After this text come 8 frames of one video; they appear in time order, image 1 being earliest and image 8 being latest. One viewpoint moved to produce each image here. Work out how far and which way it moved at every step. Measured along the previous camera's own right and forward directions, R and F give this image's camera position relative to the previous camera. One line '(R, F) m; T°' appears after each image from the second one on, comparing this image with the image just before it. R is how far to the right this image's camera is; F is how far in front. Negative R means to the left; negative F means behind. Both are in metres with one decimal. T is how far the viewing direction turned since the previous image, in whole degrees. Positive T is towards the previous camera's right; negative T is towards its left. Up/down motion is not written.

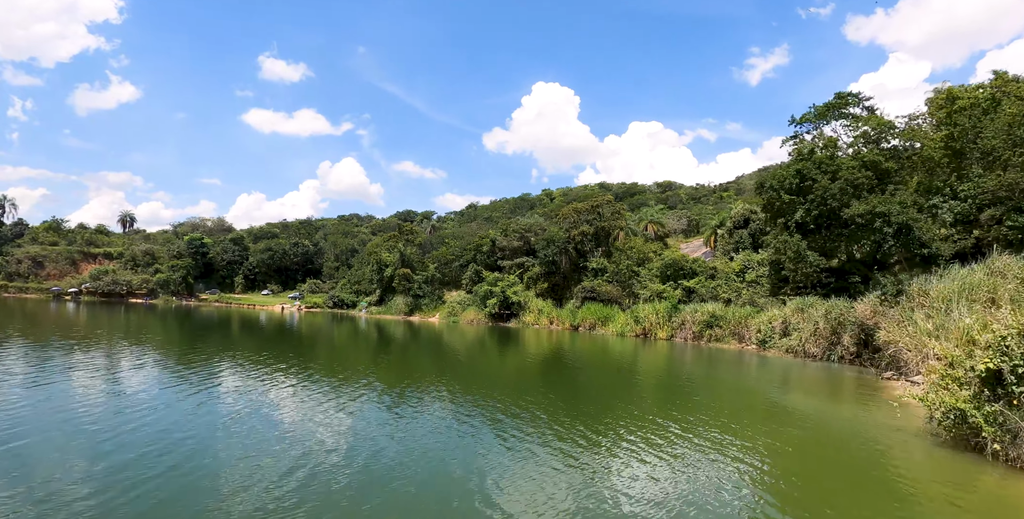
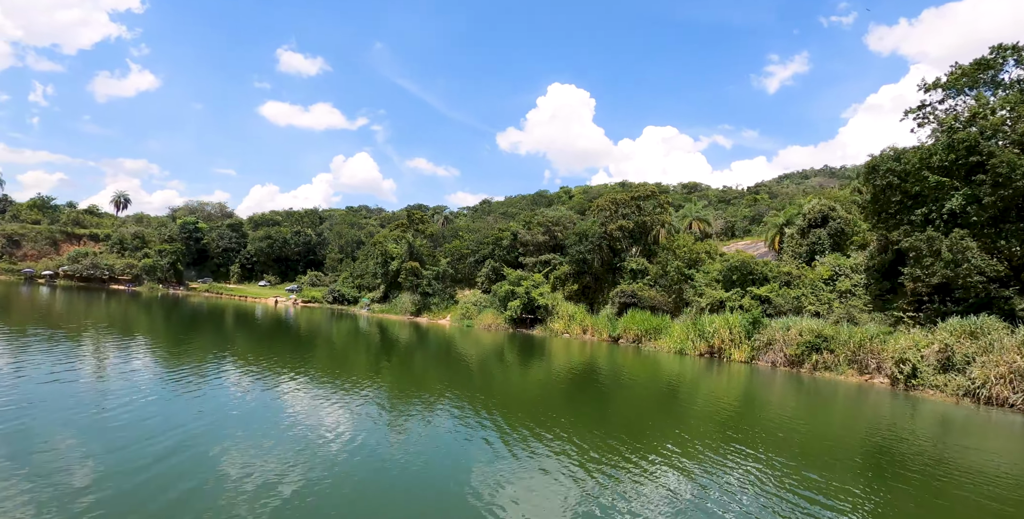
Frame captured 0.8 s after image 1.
(-1.4, +7.7) m; -1°
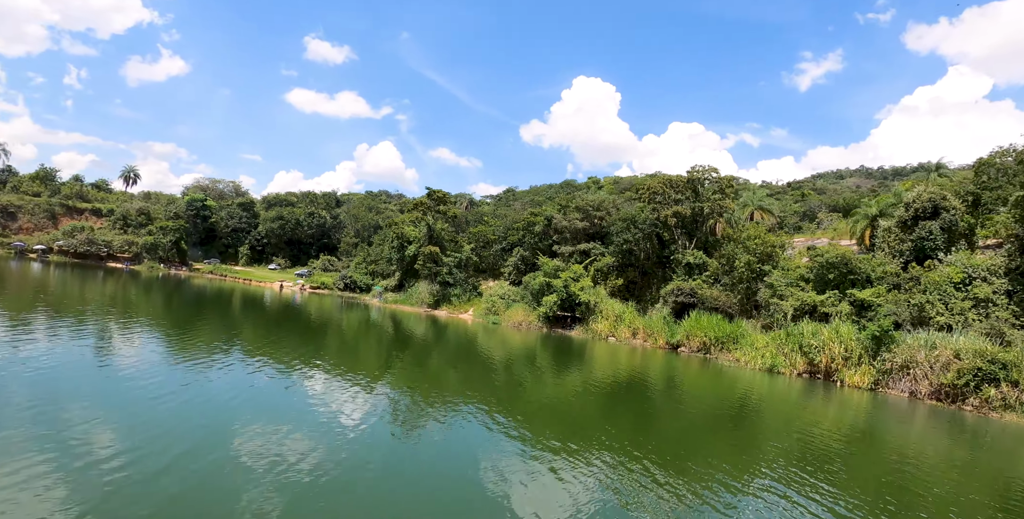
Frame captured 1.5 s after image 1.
(-1.1, +6.5) m; -2°
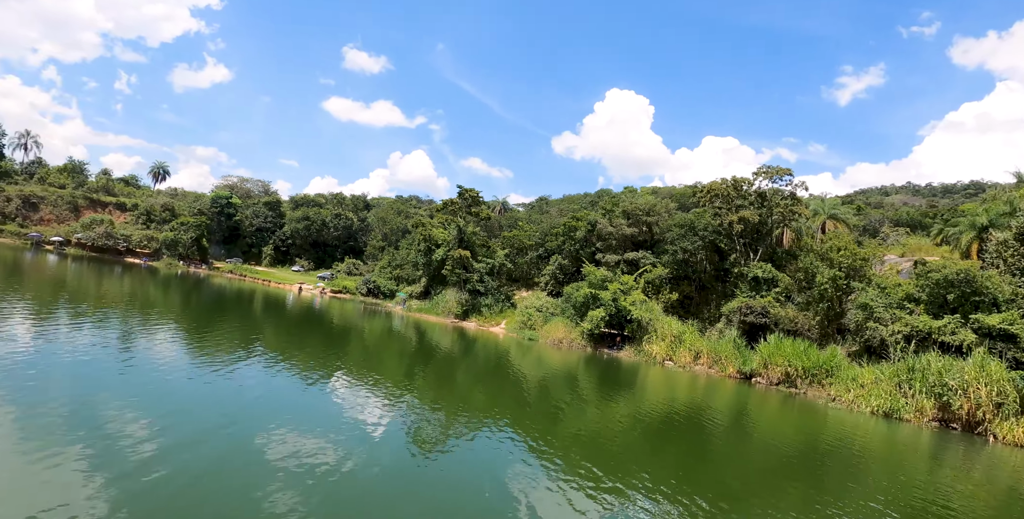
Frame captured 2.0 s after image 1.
(-0.8, +4.5) m; -3°
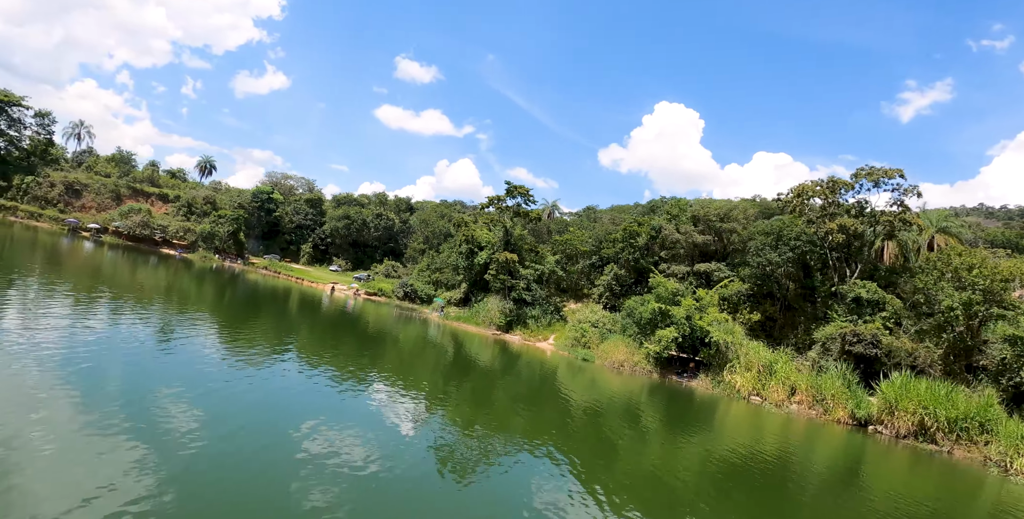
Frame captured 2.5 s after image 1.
(-0.7, +4.4) m; -4°
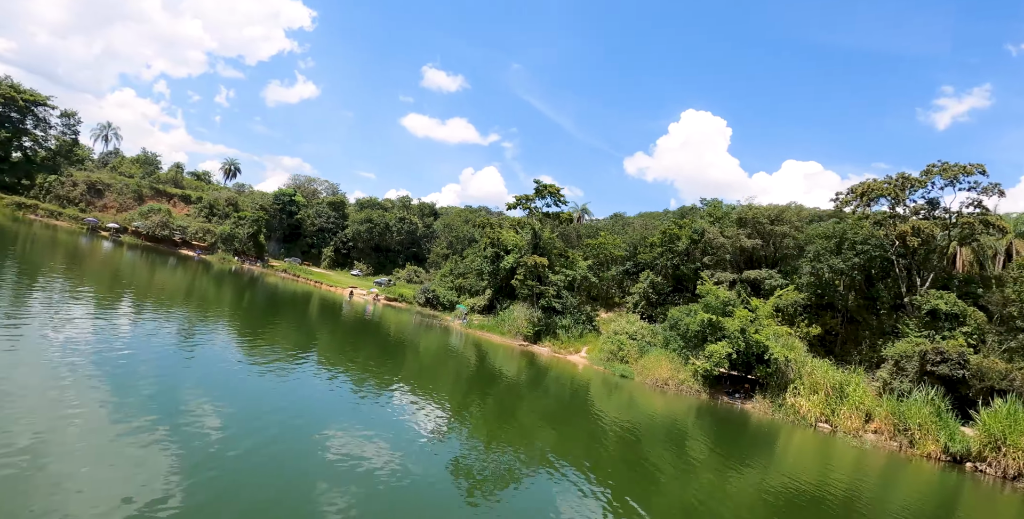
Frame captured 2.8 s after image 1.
(-0.3, +2.6) m; -2°
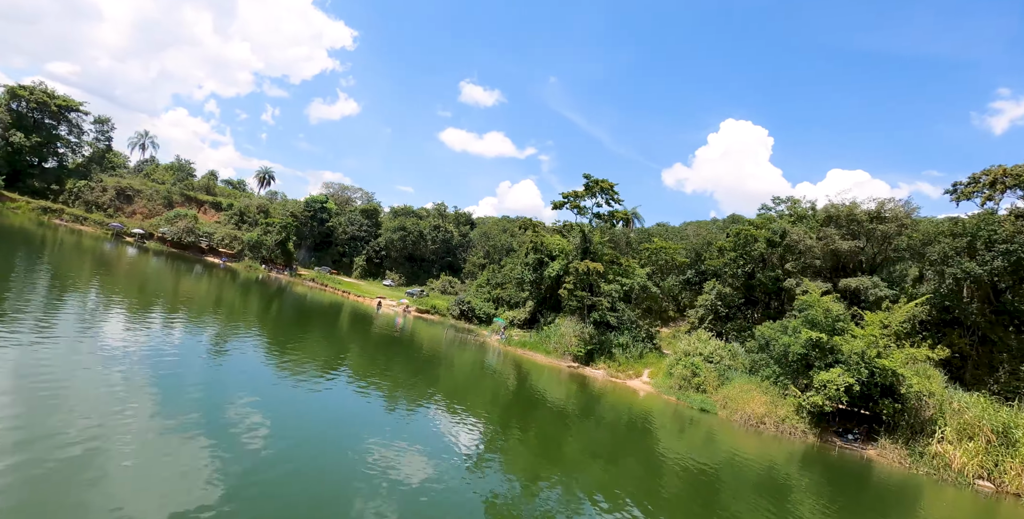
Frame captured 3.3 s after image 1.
(-0.5, +4.3) m; -4°
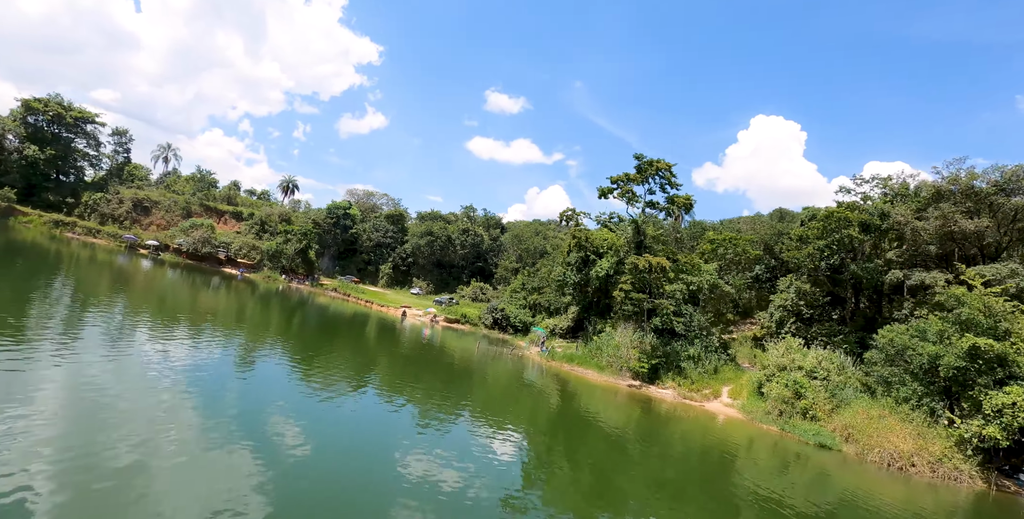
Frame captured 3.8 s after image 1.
(-0.5, +4.2) m; -3°
